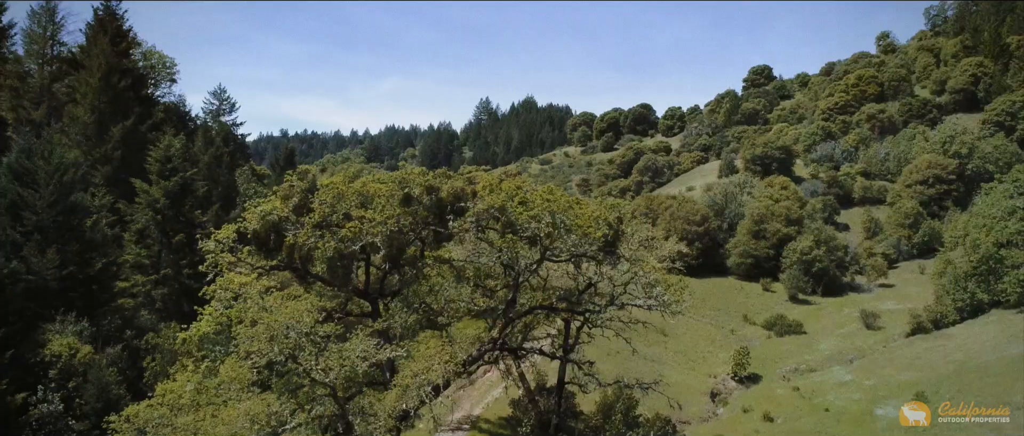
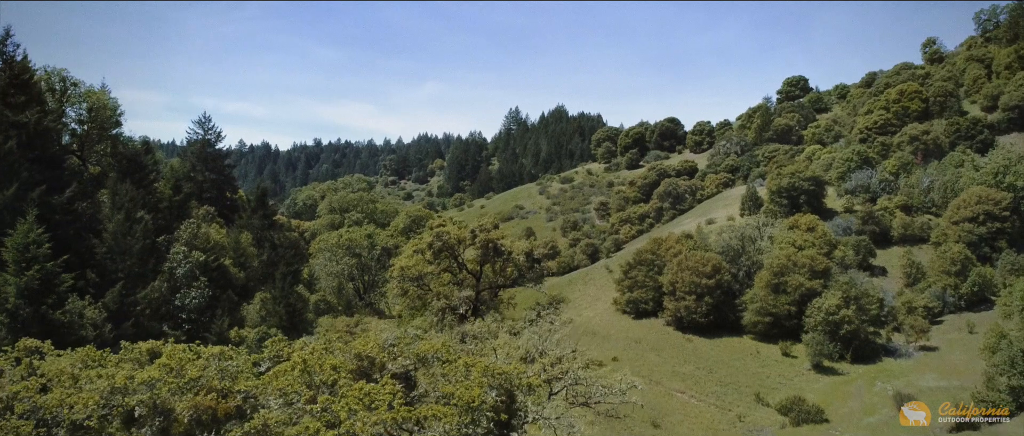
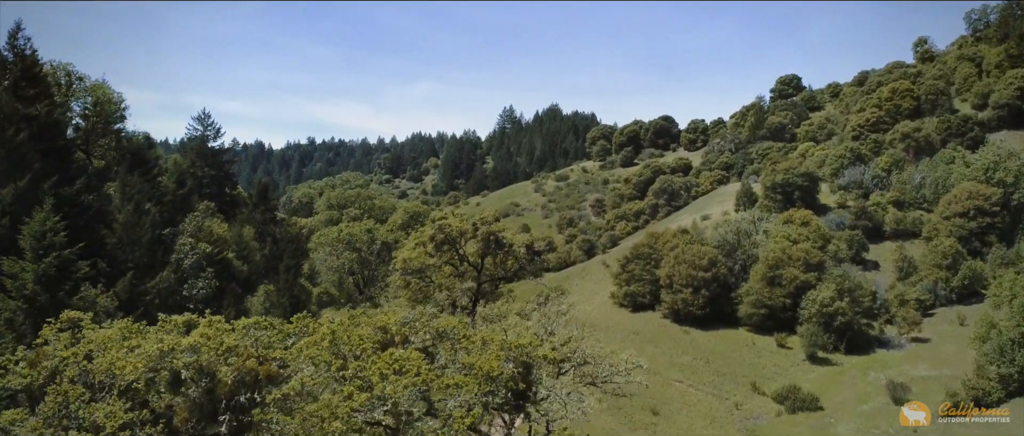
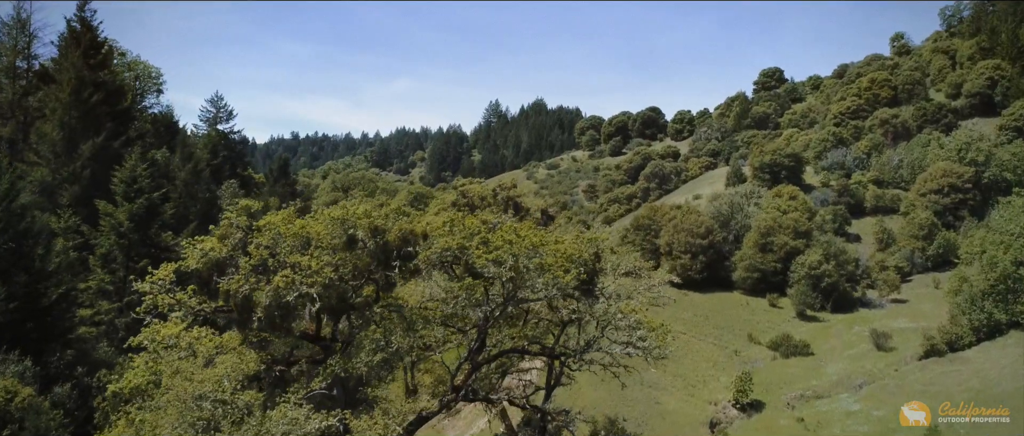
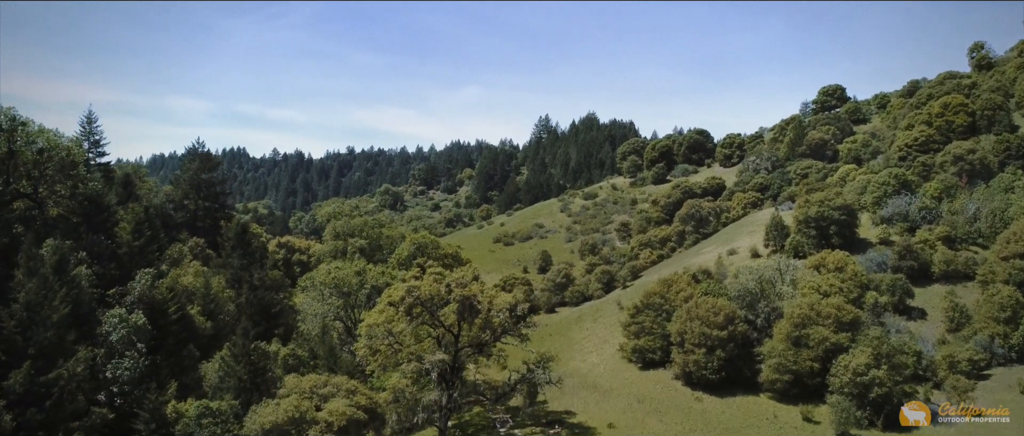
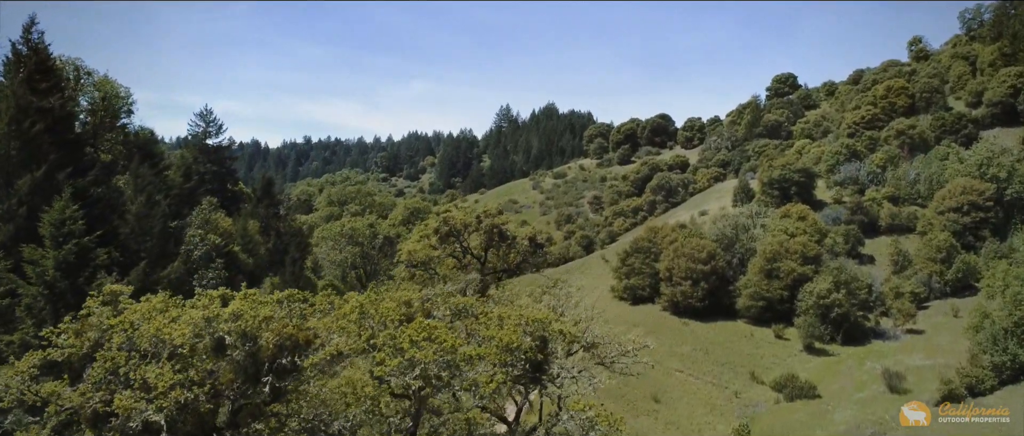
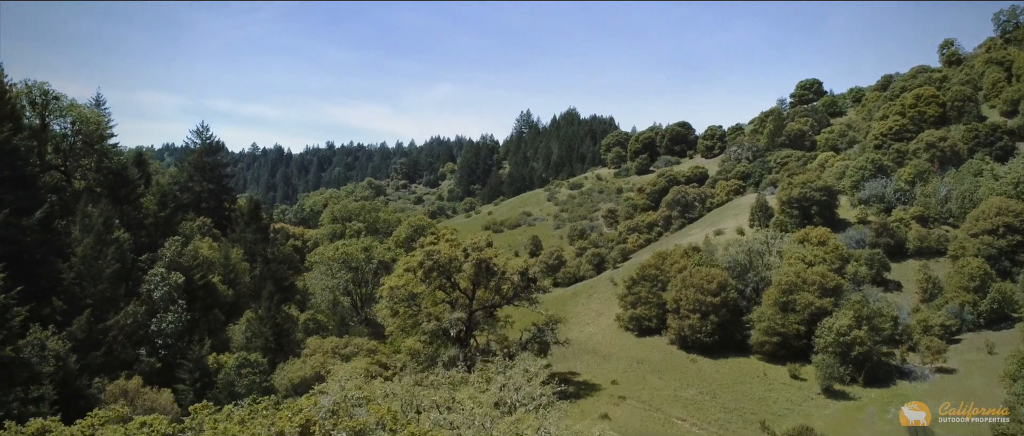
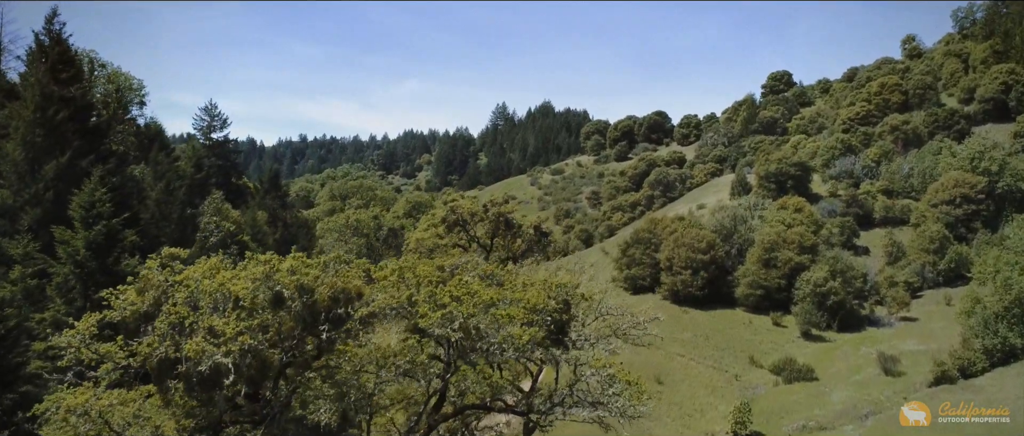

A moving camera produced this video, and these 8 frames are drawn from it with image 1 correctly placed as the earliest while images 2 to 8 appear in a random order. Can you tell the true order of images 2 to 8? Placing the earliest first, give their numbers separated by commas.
4, 8, 6, 3, 2, 7, 5
